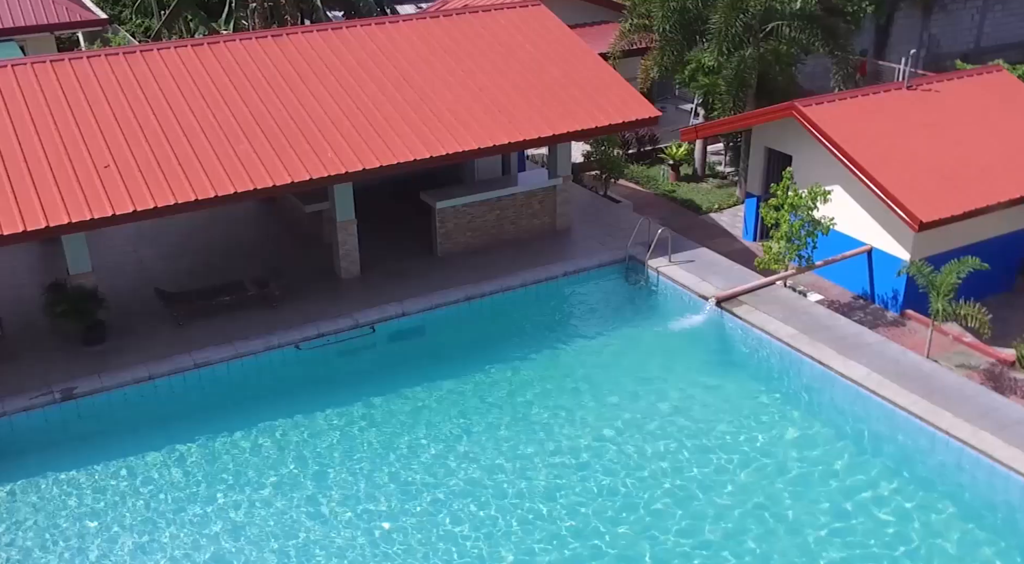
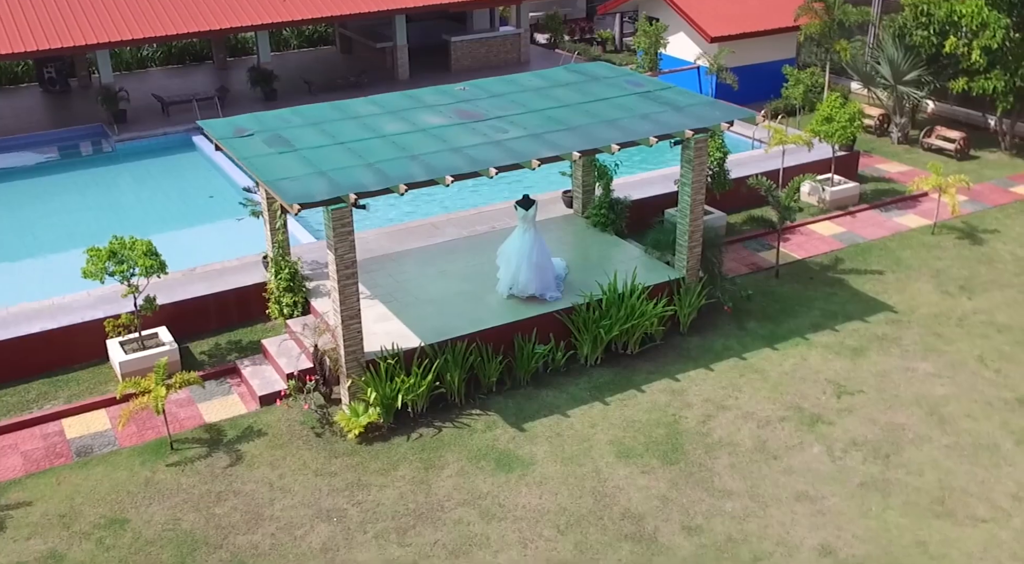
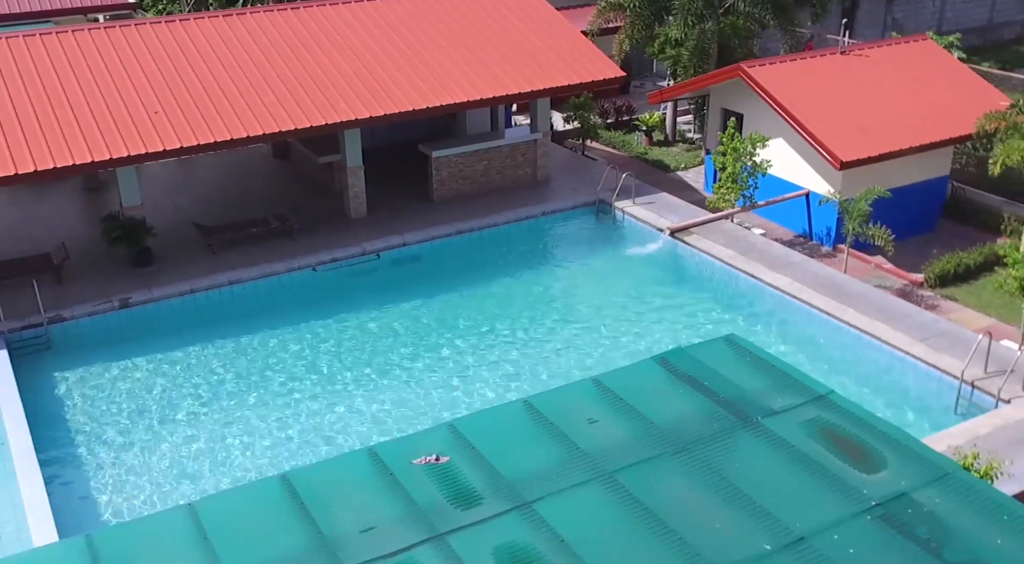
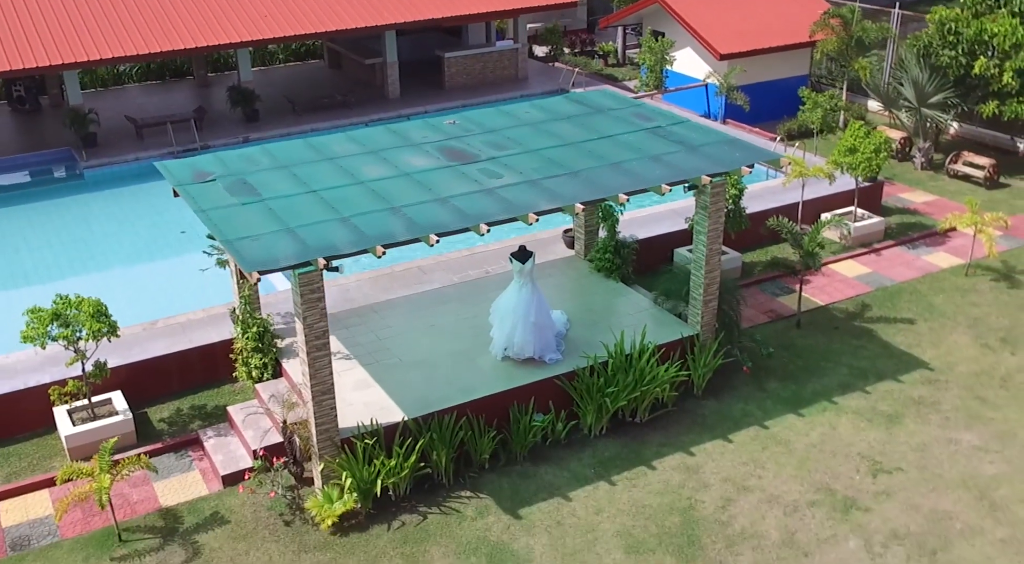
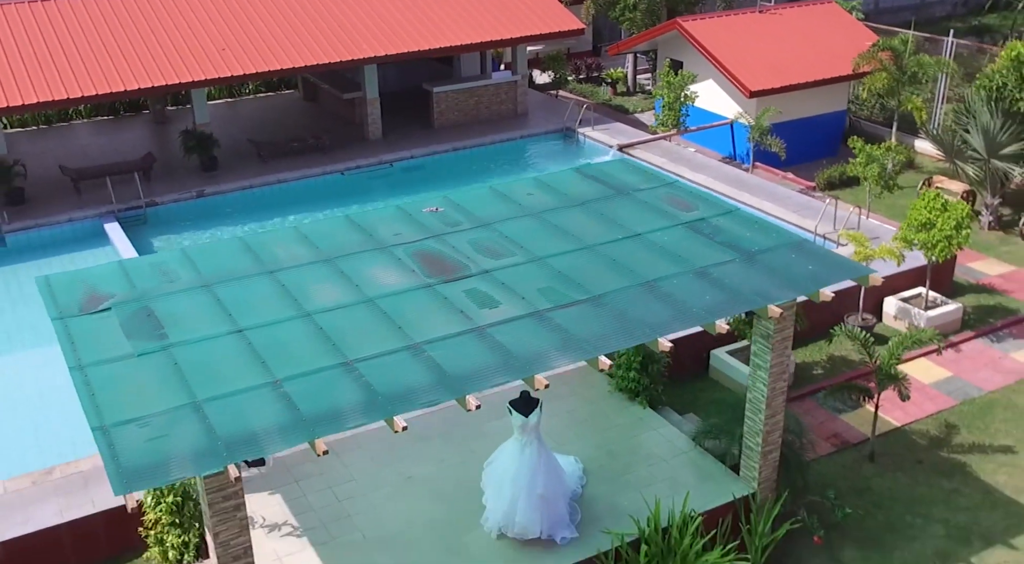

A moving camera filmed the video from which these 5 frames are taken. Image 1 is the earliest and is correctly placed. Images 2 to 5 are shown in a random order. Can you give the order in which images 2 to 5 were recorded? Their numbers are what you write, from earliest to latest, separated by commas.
3, 5, 4, 2
